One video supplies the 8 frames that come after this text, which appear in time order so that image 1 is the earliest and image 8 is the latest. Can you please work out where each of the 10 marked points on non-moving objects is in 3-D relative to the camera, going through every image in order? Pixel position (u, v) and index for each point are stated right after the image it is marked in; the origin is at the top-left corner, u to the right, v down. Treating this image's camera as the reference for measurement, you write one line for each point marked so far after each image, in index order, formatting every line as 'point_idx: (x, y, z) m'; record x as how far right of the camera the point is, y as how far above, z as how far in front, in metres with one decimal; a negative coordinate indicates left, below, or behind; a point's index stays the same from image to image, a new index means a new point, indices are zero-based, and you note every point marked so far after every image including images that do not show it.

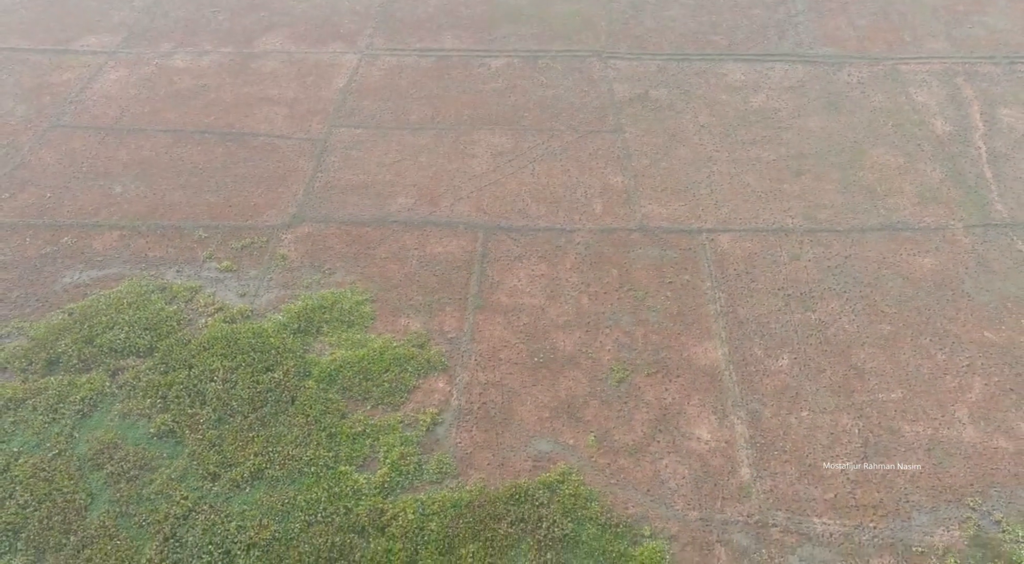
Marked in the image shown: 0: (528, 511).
0: (+0.2, -2.8, +10.1) m
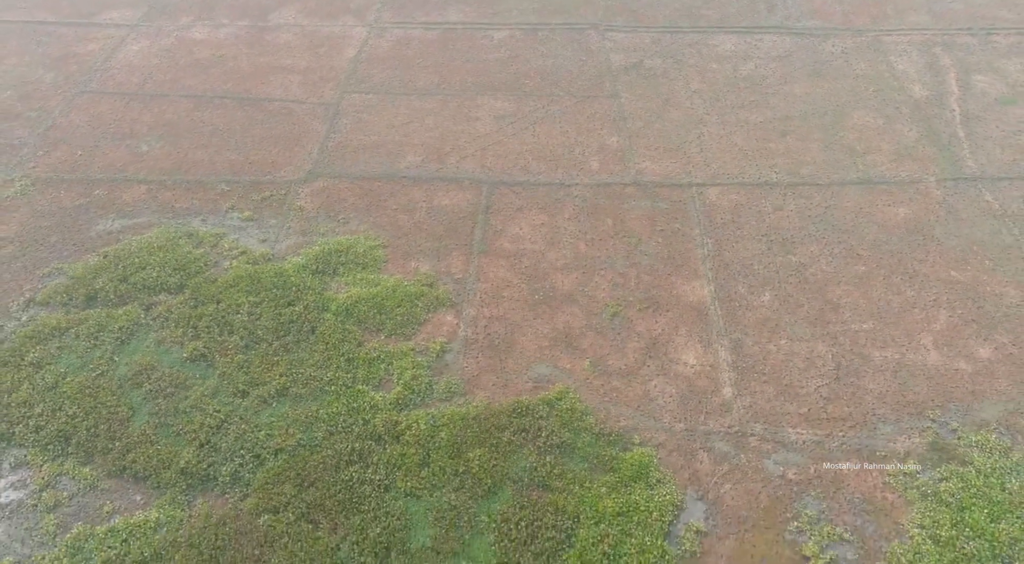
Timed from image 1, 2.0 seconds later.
0: (+0.2, -1.9, +11.1) m
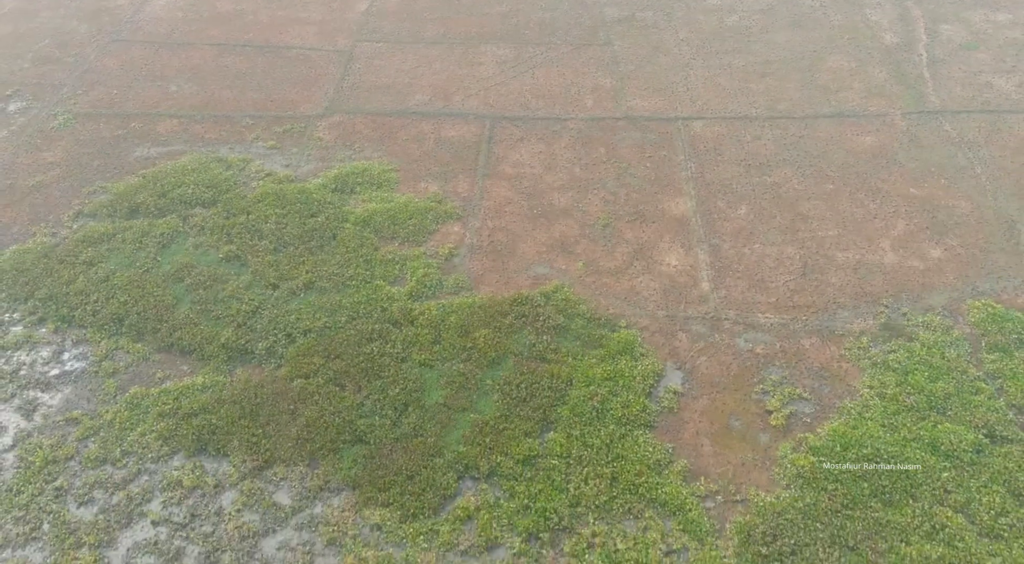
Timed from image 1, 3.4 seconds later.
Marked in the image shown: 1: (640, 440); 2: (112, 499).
0: (+0.3, -0.4, +12.6) m
1: (+1.7, -2.0, +10.7) m
2: (-4.8, -2.6, +10.0) m
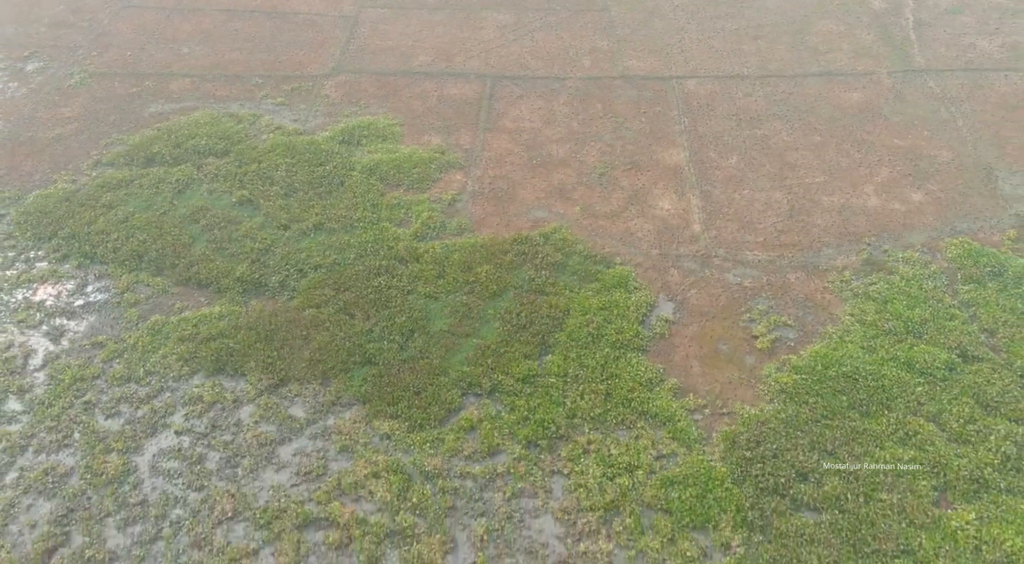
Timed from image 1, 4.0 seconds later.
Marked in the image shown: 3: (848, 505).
0: (+0.3, +0.6, +13.2) m
1: (+1.7, -1.1, +11.3) m
2: (-4.8, -1.7, +10.6) m
3: (+3.8, -2.5, +9.4) m
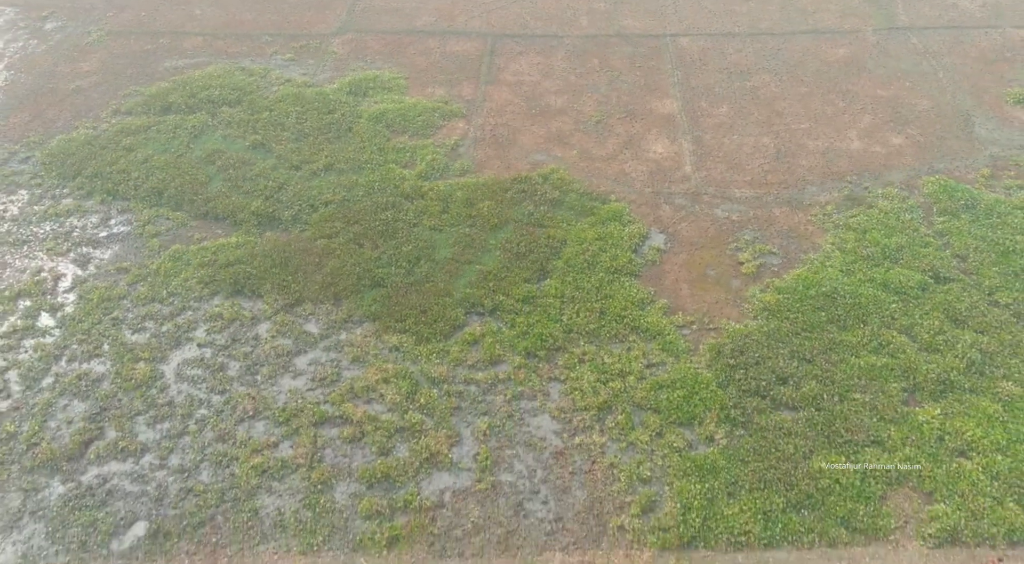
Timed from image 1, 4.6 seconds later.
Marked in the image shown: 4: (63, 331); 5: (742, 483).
0: (+0.3, +1.6, +13.9) m
1: (+1.7, 0.0, +12.0) m
2: (-4.8, -0.6, +11.4) m
3: (+3.8, -1.5, +10.1) m
4: (-6.1, -0.7, +11.3) m
5: (+2.6, -2.3, +9.3) m
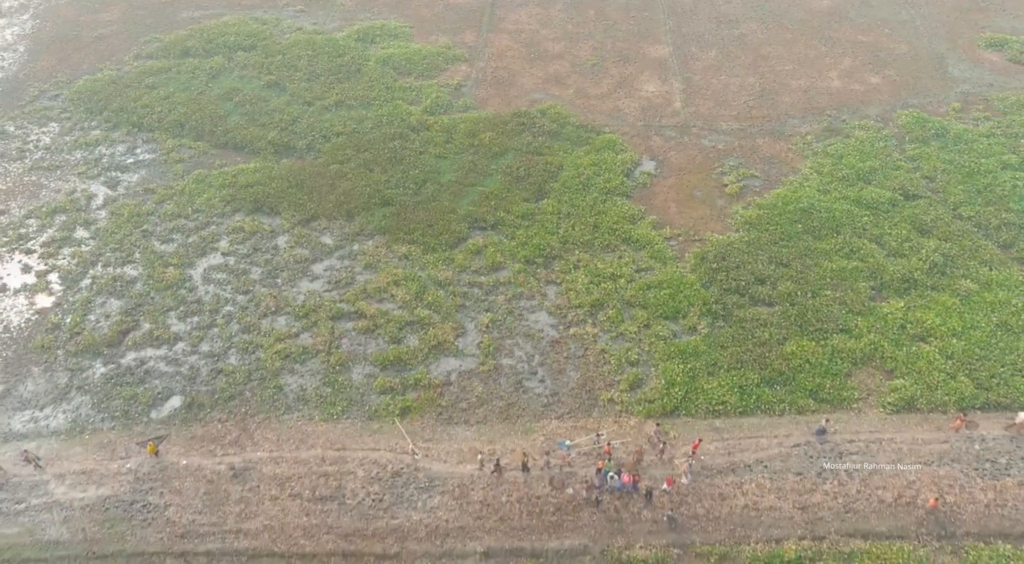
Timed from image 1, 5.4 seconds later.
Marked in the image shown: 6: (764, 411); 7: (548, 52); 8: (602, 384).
0: (+0.3, +2.9, +14.9) m
1: (+1.7, +1.3, +13.0) m
2: (-4.8, +0.6, +12.3) m
3: (+3.8, -0.2, +11.1) m
4: (-6.1, +0.6, +12.2) m
5: (+2.6, -1.0, +10.2) m
6: (+3.0, -1.5, +9.7) m
7: (+0.8, +4.7, +17.0) m
8: (+1.1, -1.3, +10.2) m
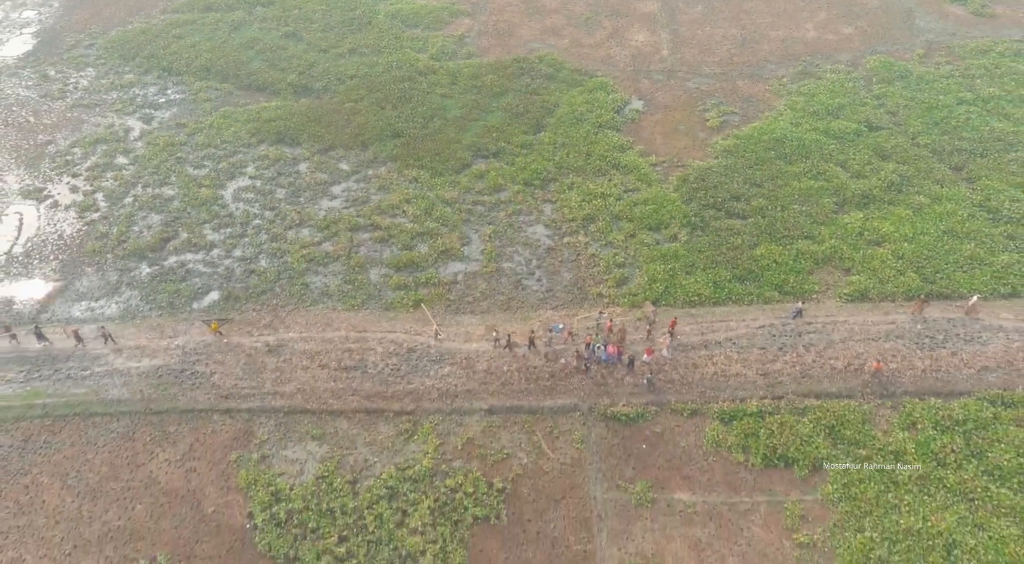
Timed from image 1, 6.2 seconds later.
0: (+0.3, +4.2, +16.1) m
1: (+1.7, +2.6, +14.2) m
2: (-4.8, +1.9, +13.6) m
3: (+3.8, +1.0, +12.4) m
4: (-6.1, +1.9, +13.5) m
5: (+2.6, +0.3, +11.5) m
6: (+3.0, -0.3, +11.0) m
7: (+0.7, +6.1, +18.2) m
8: (+1.1, 0.0, +11.5) m
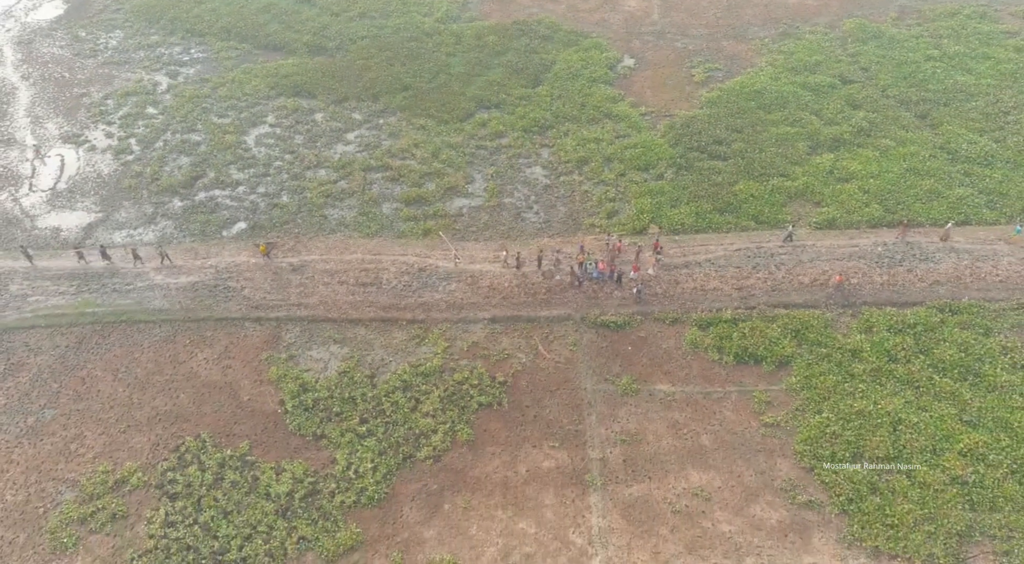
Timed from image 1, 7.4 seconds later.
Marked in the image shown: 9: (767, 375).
0: (+0.3, +5.3, +17.2) m
1: (+1.7, +3.6, +15.3) m
2: (-4.8, +3.0, +14.7) m
3: (+3.8, +2.1, +13.5) m
4: (-6.1, +2.9, +14.6) m
5: (+2.6, +1.3, +12.7) m
6: (+3.0, +0.8, +12.1) m
7: (+0.7, +7.2, +19.3) m
8: (+1.1, +1.0, +12.6) m
9: (+3.1, -1.1, +10.0) m
